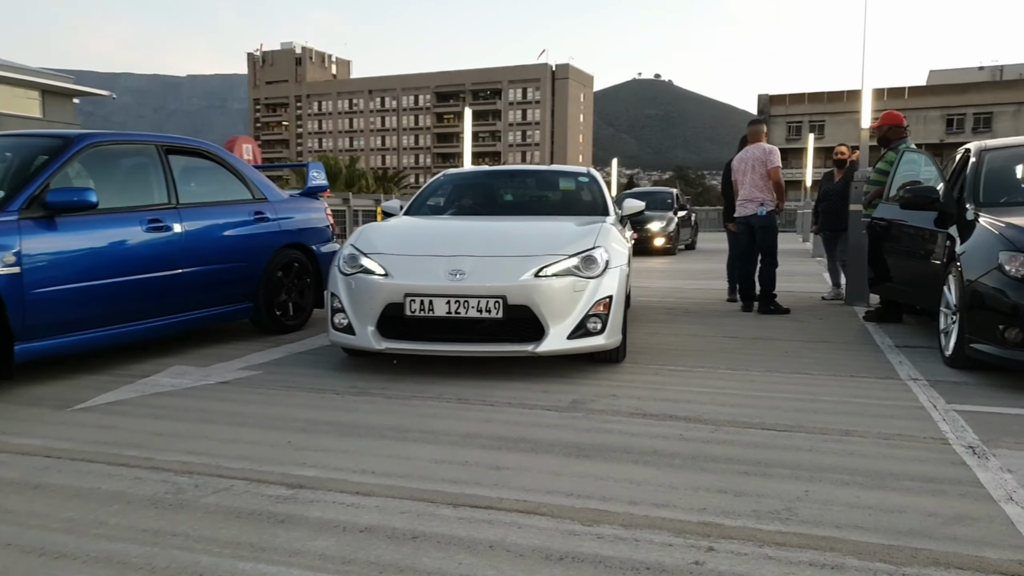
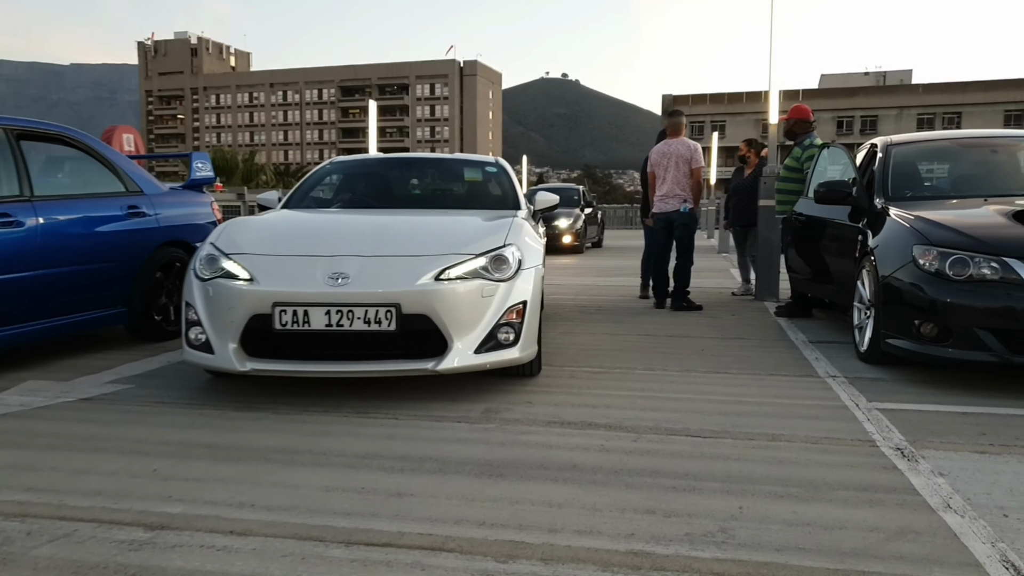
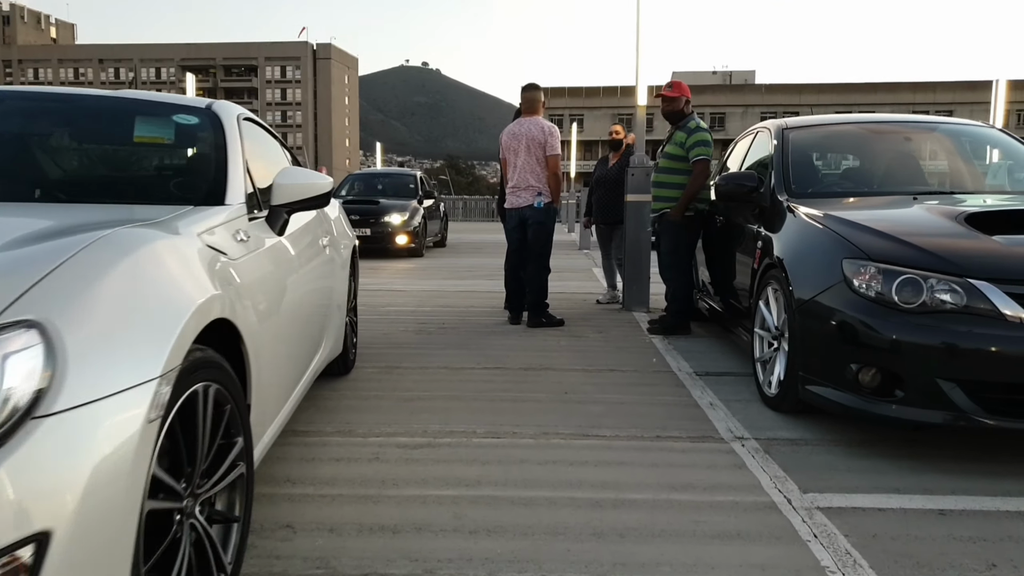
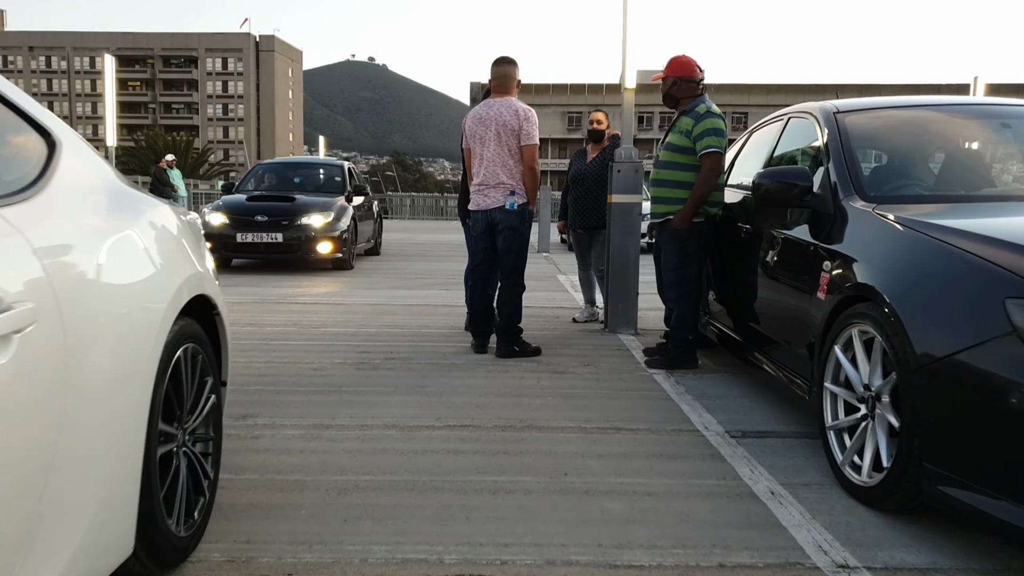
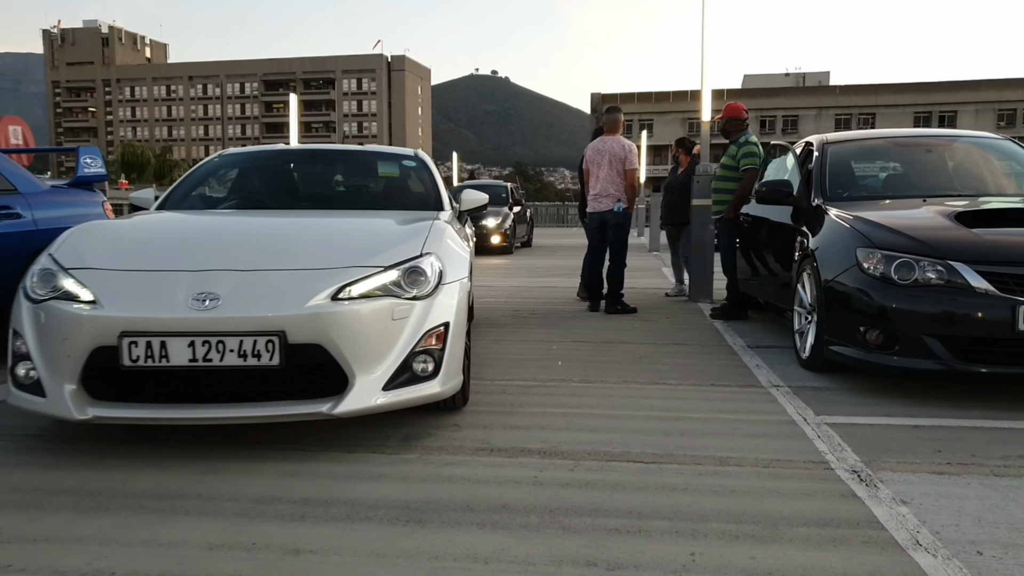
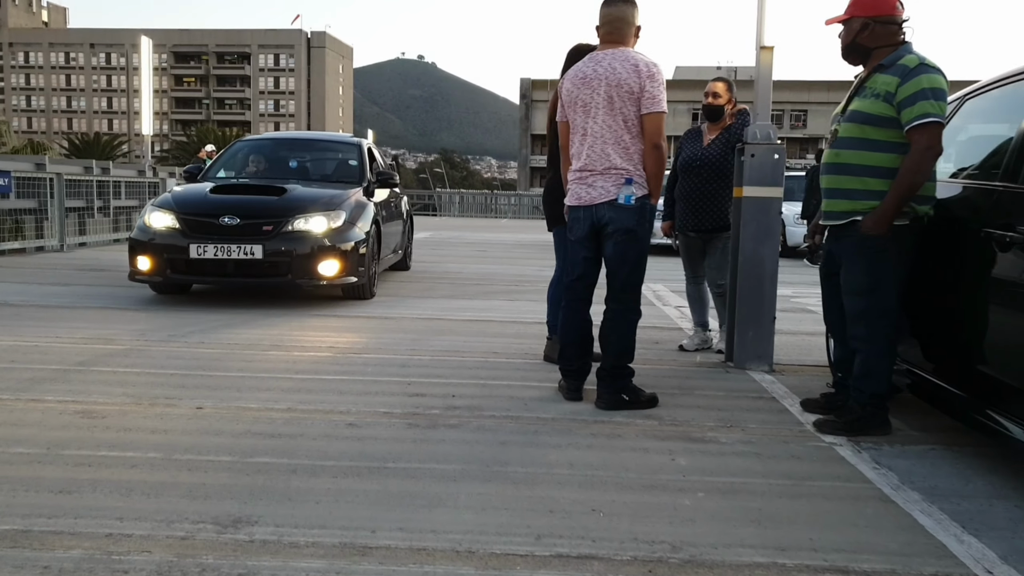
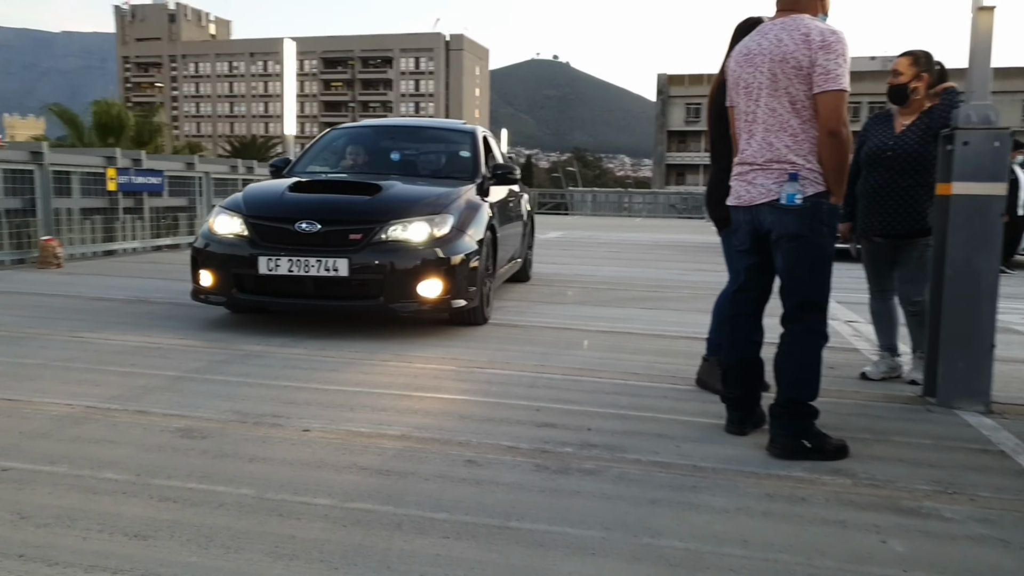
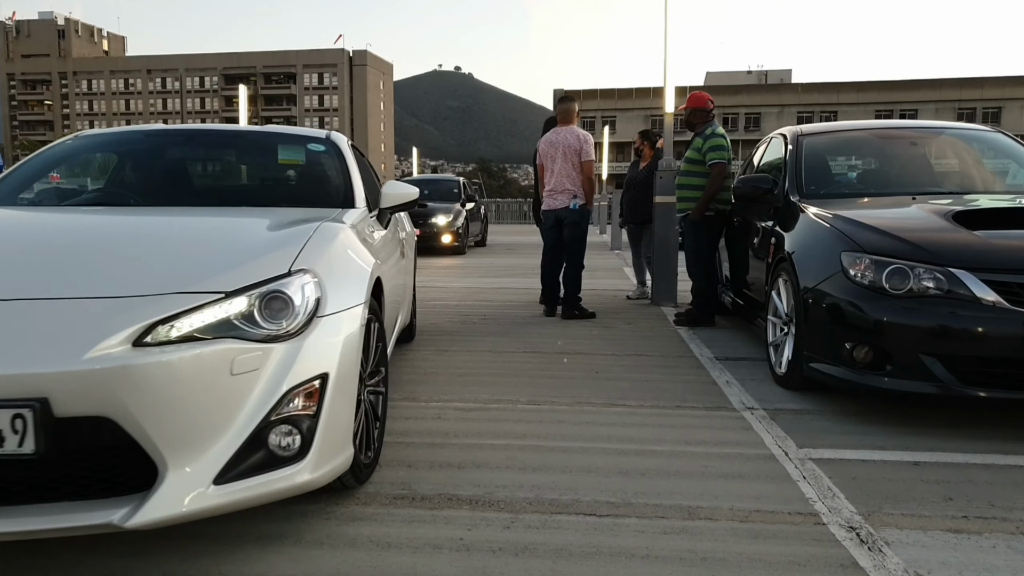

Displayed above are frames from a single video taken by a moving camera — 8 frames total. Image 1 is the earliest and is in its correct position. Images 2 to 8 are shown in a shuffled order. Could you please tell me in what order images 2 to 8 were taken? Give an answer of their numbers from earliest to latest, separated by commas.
2, 5, 8, 3, 4, 6, 7
